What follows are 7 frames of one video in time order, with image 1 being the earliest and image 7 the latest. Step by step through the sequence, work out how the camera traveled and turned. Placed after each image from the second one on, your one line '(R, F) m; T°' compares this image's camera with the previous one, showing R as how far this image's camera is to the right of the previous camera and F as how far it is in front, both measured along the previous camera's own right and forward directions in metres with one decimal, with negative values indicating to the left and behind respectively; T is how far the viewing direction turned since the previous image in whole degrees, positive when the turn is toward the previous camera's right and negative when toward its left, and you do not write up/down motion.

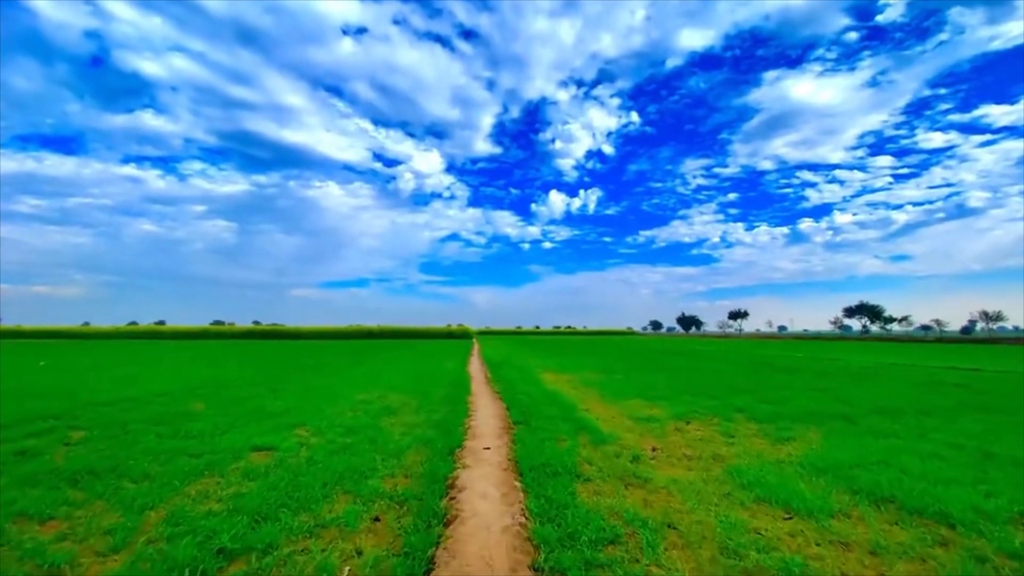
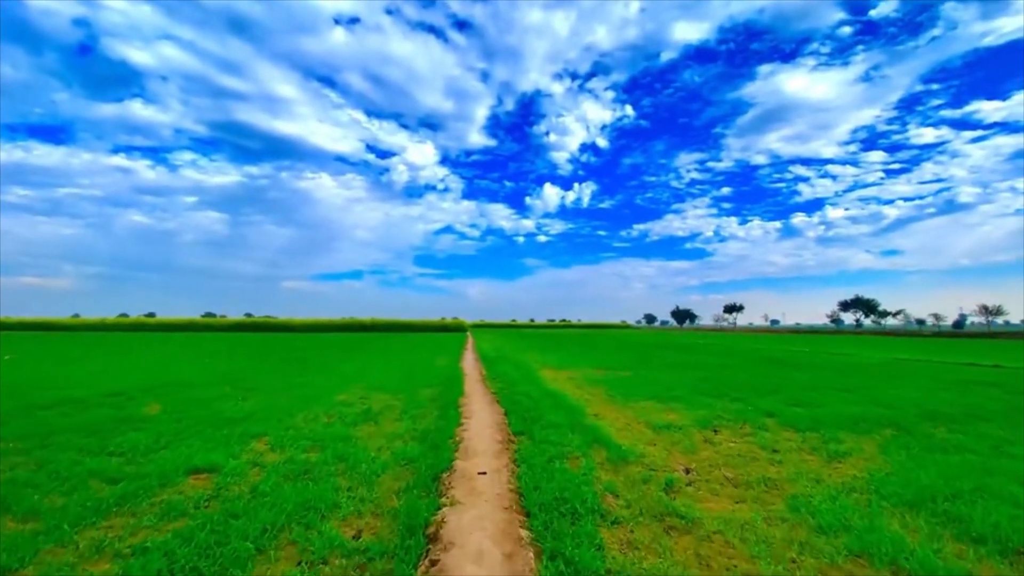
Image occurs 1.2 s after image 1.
(-0.2, +2.8) m; +1°
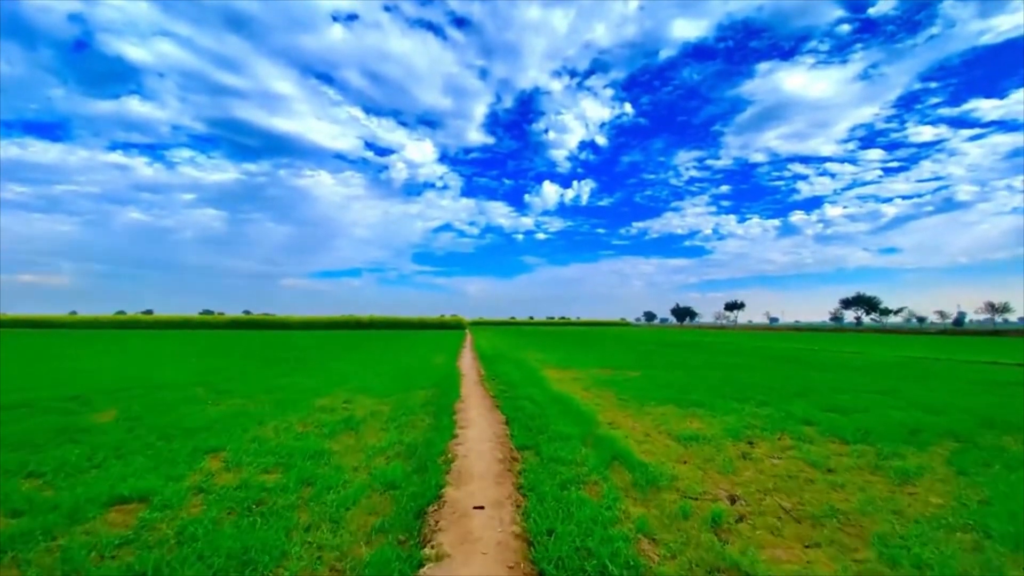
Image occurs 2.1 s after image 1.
(-0.1, +2.3) m; 0°
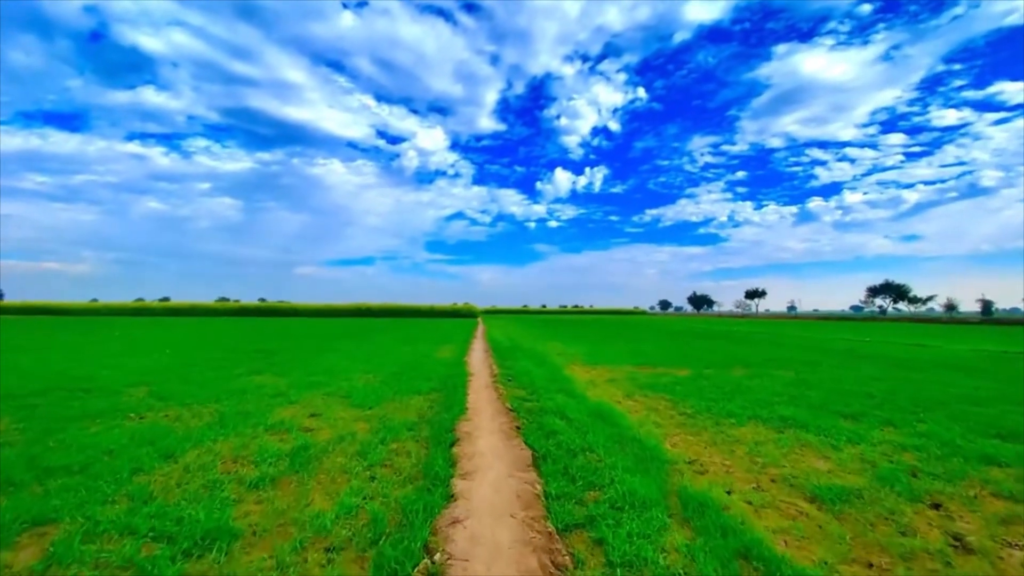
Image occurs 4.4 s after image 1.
(-0.4, +5.4) m; -1°
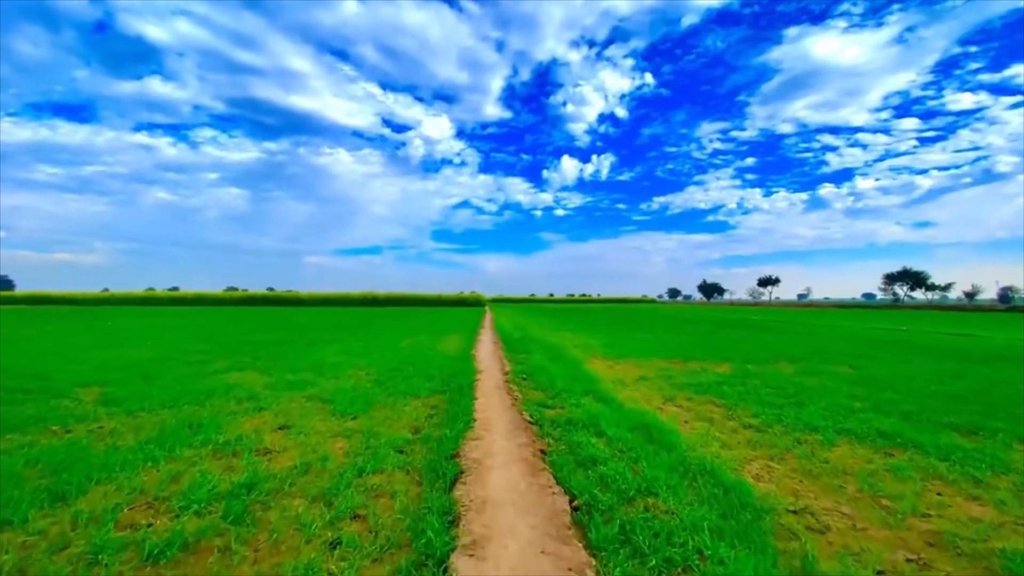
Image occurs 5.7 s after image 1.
(-0.3, +3.2) m; -1°
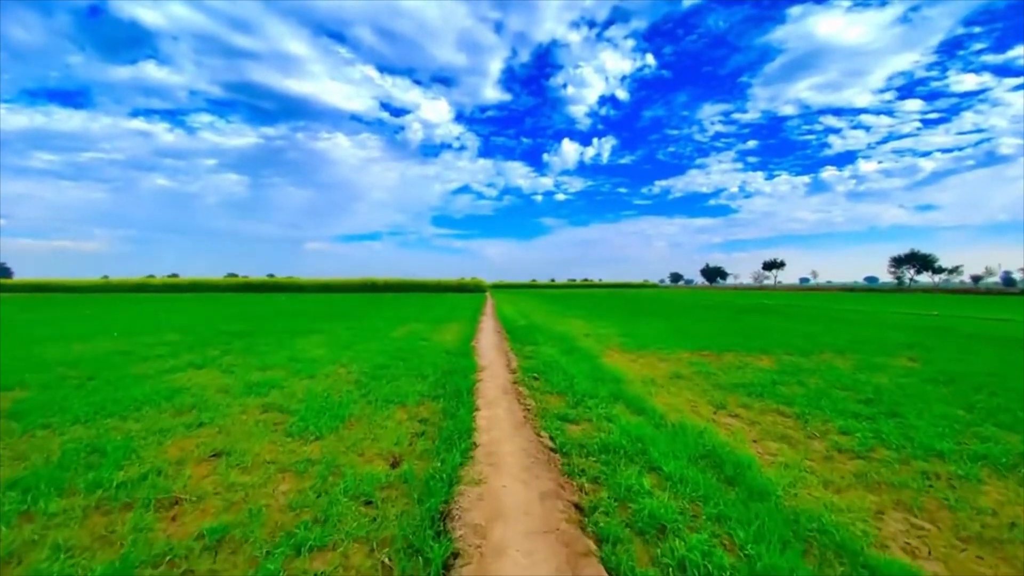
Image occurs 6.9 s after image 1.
(-0.2, +3.1) m; 0°
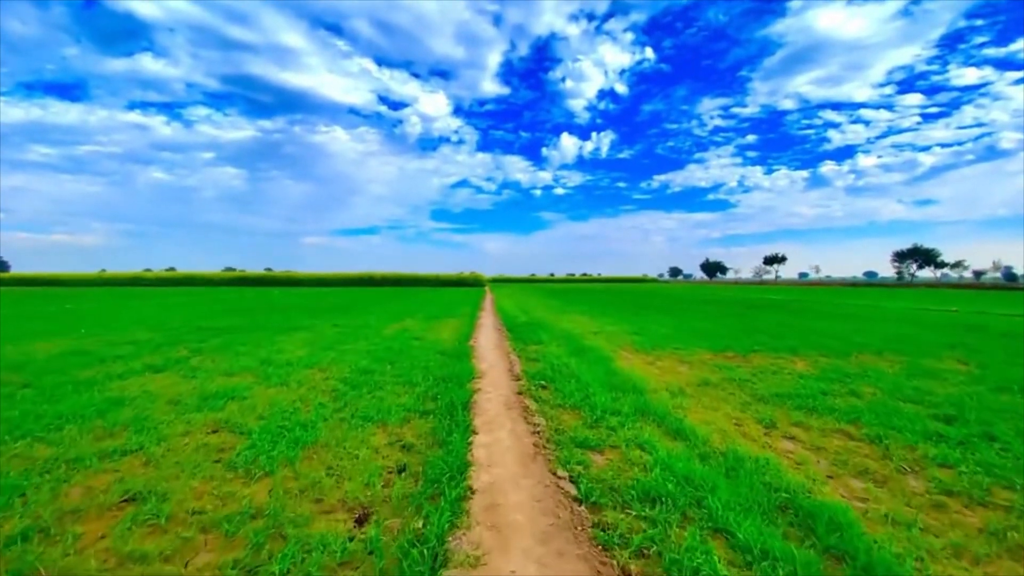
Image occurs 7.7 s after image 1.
(-0.1, +2.1) m; 0°
